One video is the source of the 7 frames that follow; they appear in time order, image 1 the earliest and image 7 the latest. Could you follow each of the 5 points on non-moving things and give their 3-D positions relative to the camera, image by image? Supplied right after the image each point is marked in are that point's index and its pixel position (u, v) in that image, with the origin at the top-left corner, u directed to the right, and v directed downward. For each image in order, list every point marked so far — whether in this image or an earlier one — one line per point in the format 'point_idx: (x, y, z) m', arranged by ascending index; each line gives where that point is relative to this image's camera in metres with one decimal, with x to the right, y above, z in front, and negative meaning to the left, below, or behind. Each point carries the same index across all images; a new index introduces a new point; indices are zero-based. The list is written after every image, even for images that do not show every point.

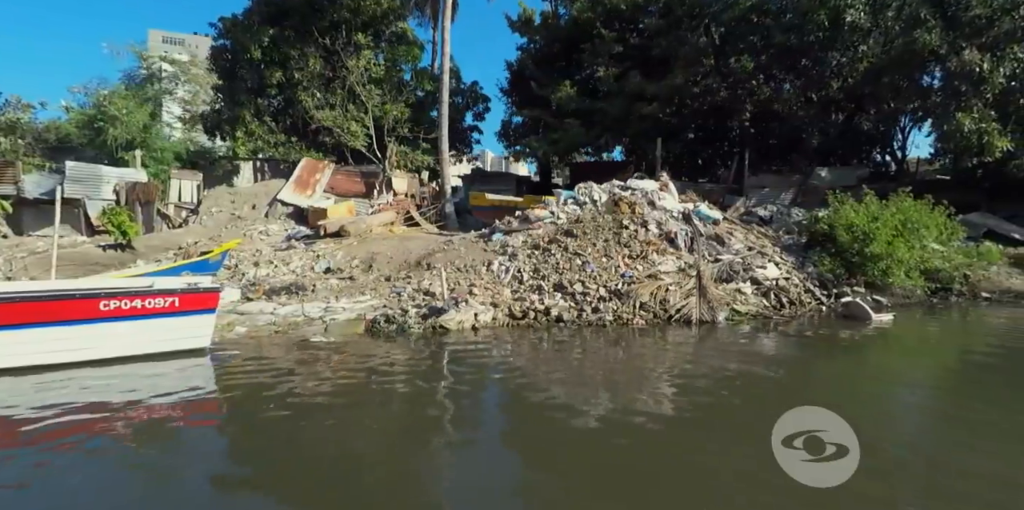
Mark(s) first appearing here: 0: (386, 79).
0: (-4.1, +5.8, +17.6) m
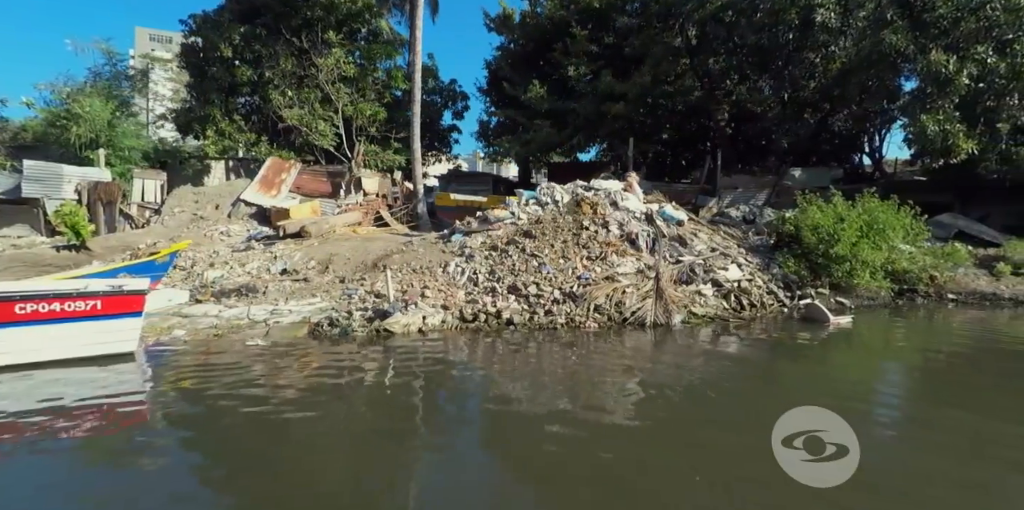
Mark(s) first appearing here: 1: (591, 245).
0: (-5.0, +5.8, +17.4) m
1: (+1.5, +0.2, +10.0) m
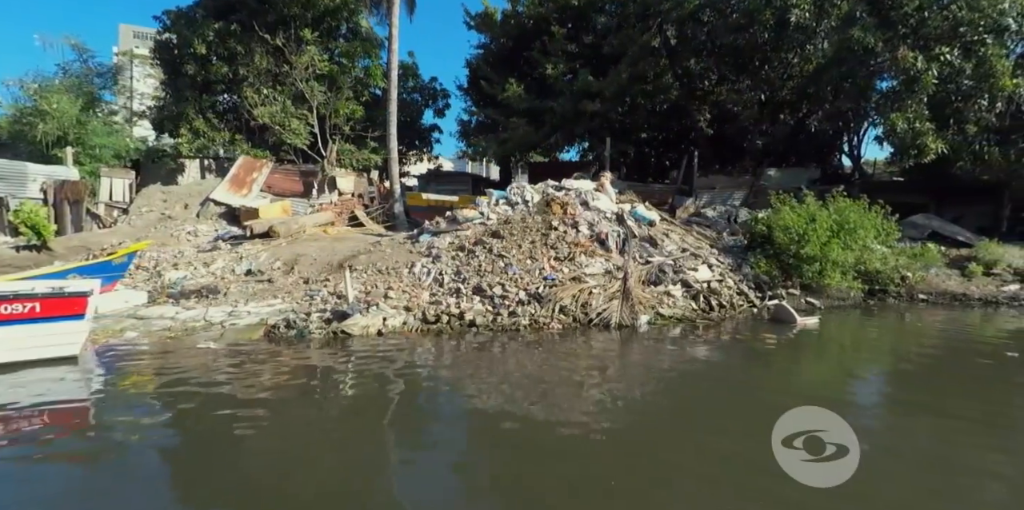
0: (-5.7, +5.8, +17.2) m
1: (+0.9, +0.2, +9.9) m
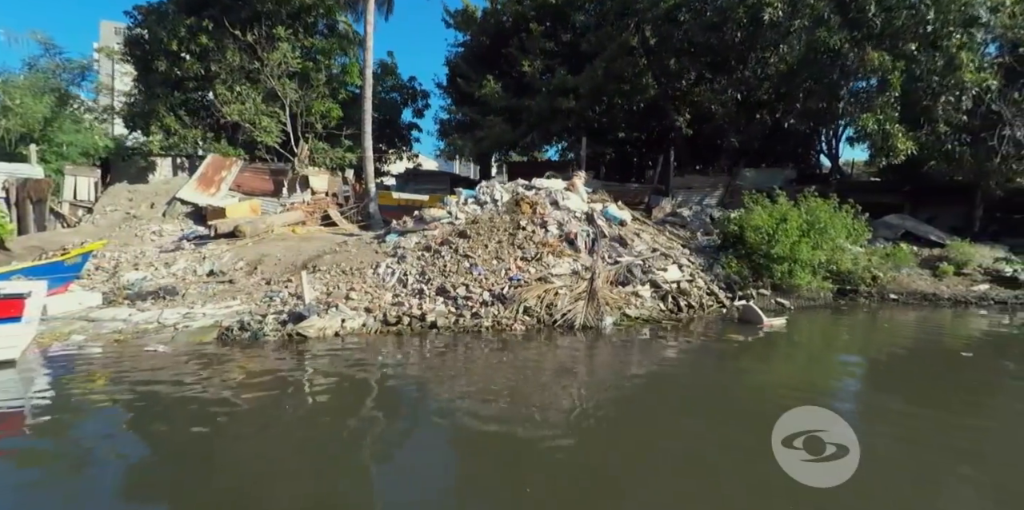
0: (-6.4, +5.8, +17.0) m
1: (+0.3, +0.2, +9.8) m
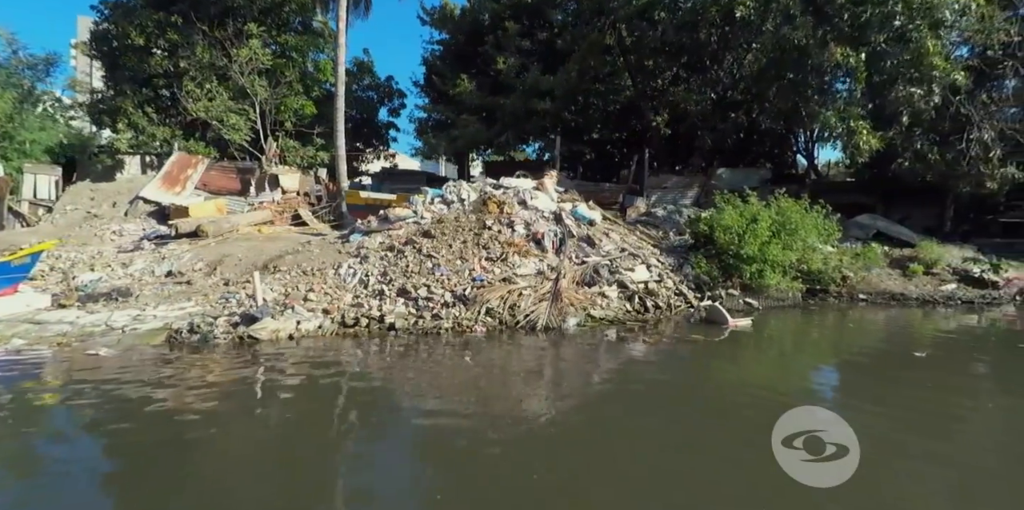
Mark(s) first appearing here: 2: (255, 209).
0: (-7.2, +5.8, +16.7) m
1: (-0.4, +0.2, +9.7) m
2: (-6.4, +1.1, +13.2) m
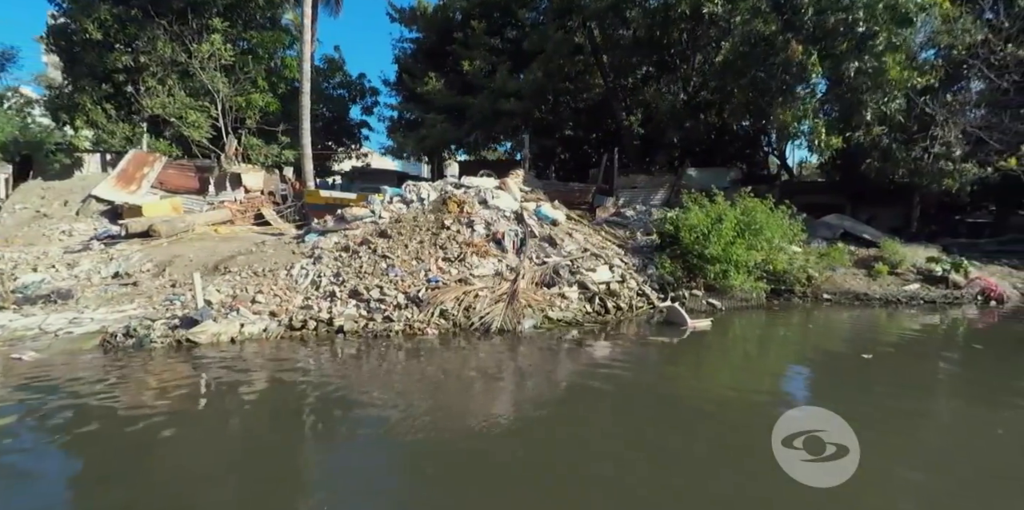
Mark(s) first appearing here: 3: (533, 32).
0: (-8.1, +5.8, +16.3) m
1: (-1.1, +0.2, +9.5) m
2: (-7.2, +1.1, +12.9) m
3: (+0.7, +7.0, +16.6) m
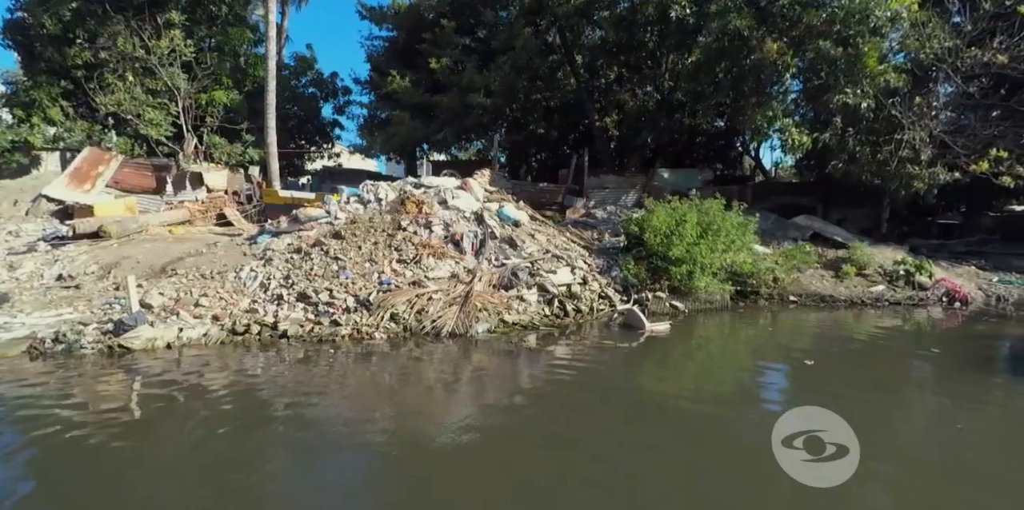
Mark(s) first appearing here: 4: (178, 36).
0: (-9.0, +5.8, +16.0) m
1: (-1.8, +0.1, +9.3) m
2: (-8.0, +1.1, +12.5) m
3: (-0.1, +7.0, +16.4) m
4: (-9.3, +6.2, +15.1) m
